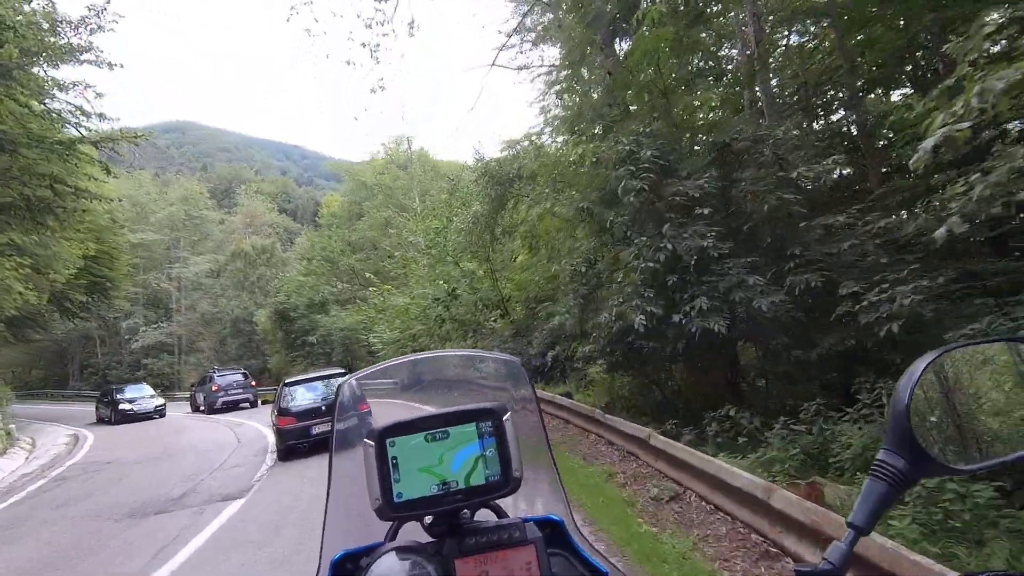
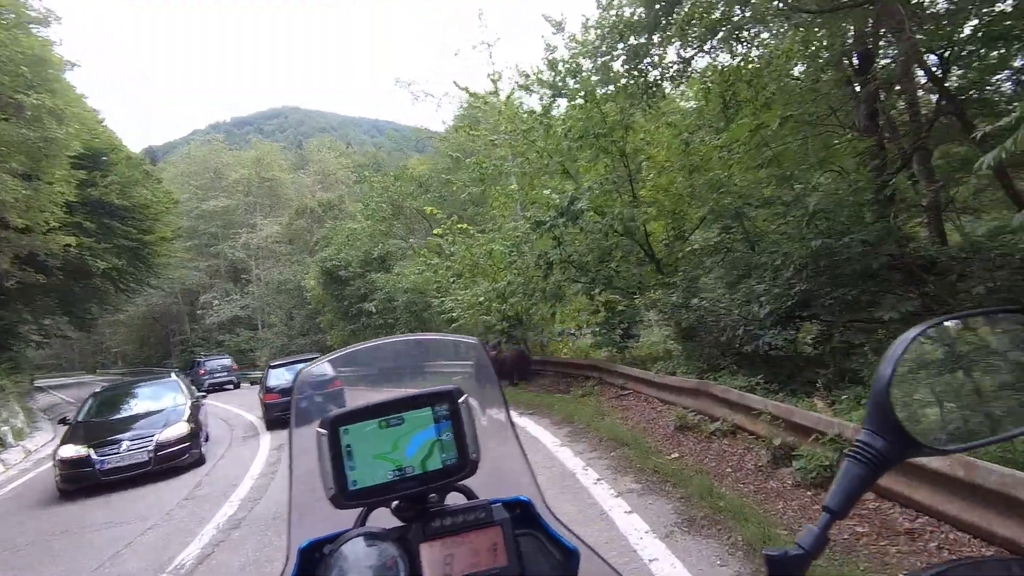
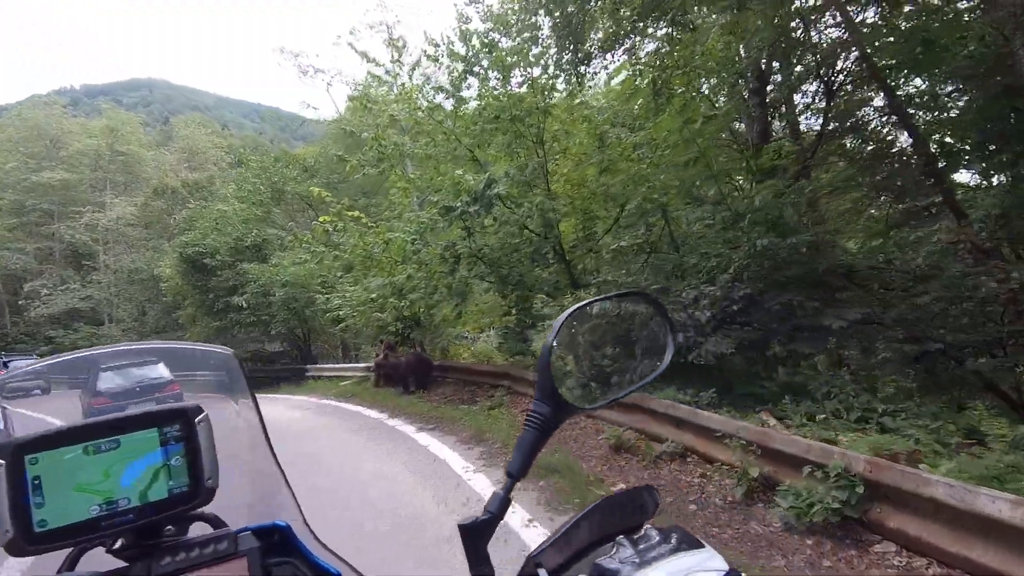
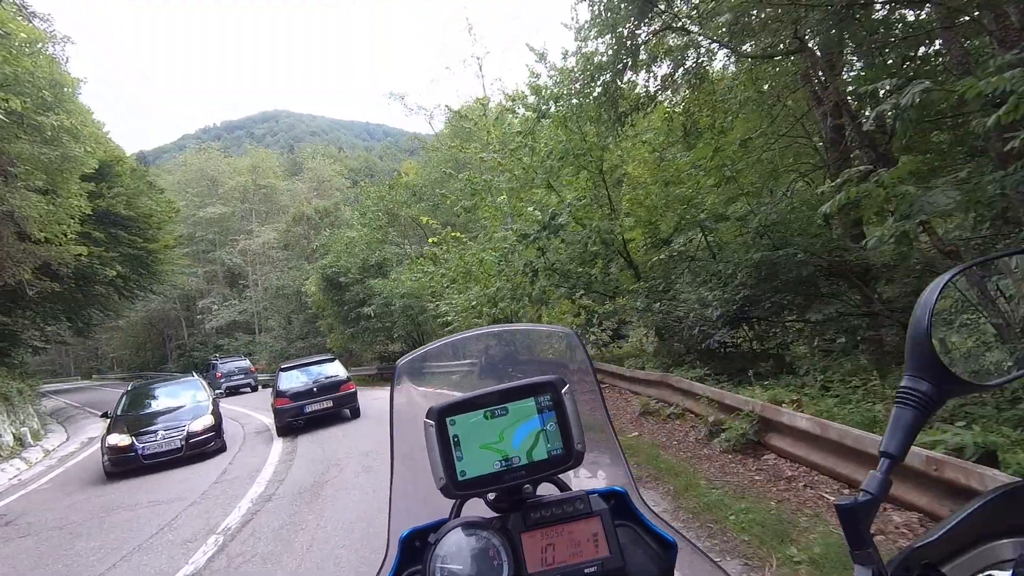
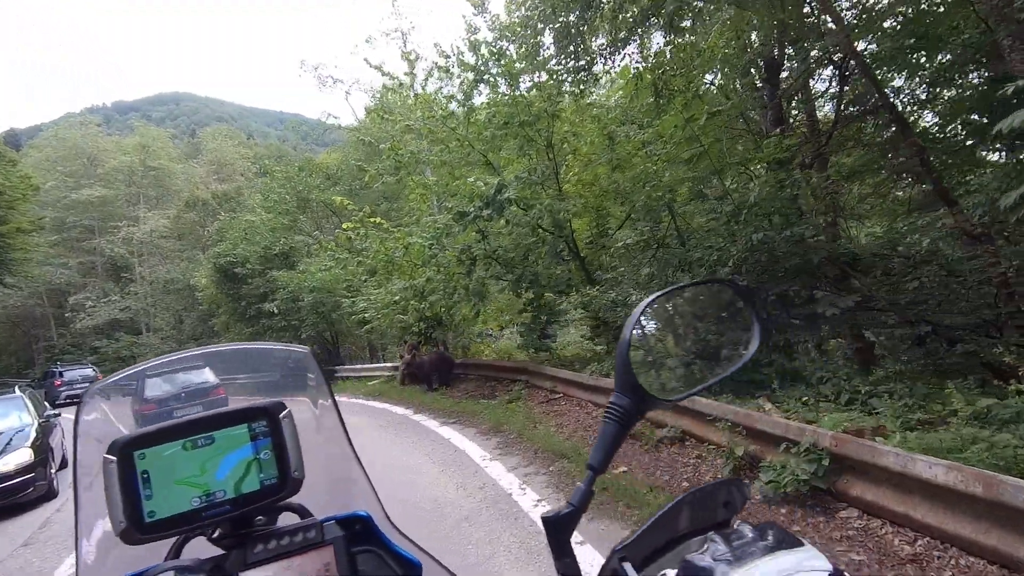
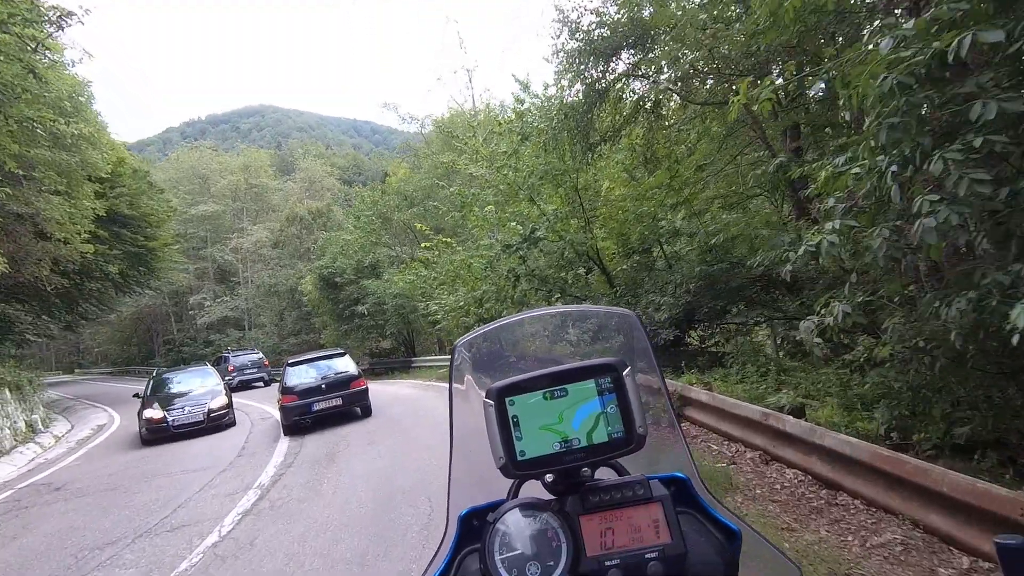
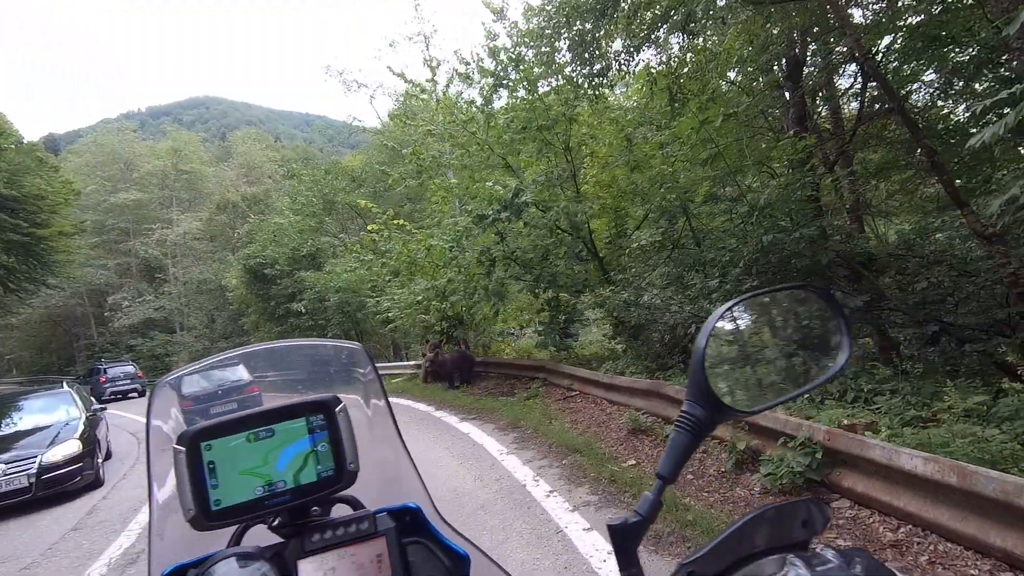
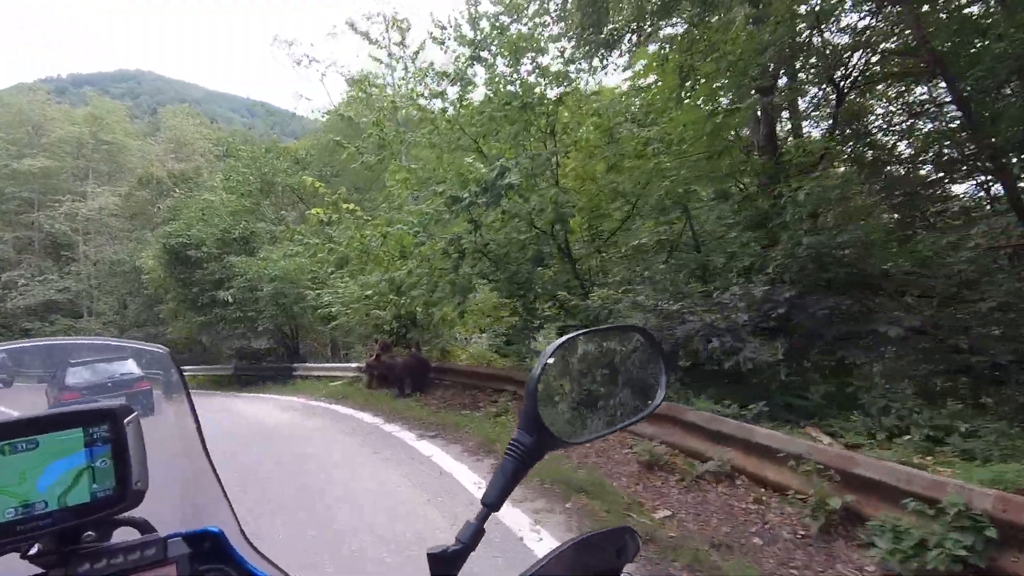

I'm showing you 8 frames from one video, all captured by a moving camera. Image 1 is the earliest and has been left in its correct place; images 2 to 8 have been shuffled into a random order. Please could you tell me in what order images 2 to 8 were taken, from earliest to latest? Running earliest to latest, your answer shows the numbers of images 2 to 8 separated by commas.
6, 4, 2, 7, 5, 3, 8
